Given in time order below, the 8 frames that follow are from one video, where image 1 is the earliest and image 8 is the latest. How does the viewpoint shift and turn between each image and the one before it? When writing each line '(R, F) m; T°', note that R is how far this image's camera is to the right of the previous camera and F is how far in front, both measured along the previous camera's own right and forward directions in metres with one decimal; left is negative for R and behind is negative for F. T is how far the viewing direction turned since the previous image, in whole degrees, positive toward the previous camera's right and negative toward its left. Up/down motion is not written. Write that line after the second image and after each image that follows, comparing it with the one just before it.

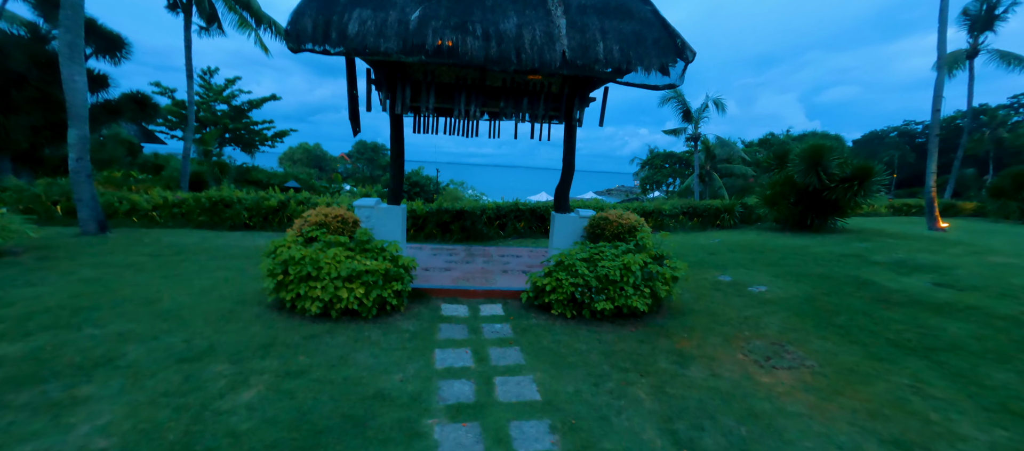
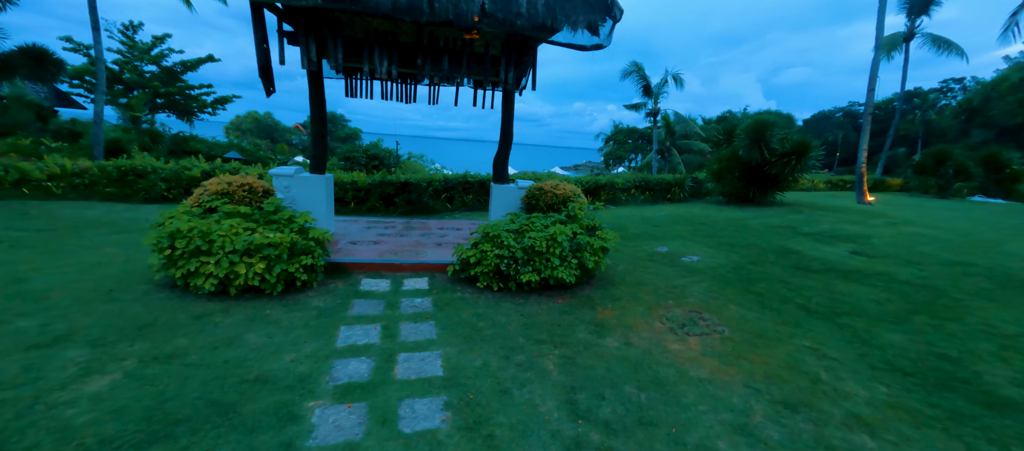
(+0.5, +0.2) m; +5°
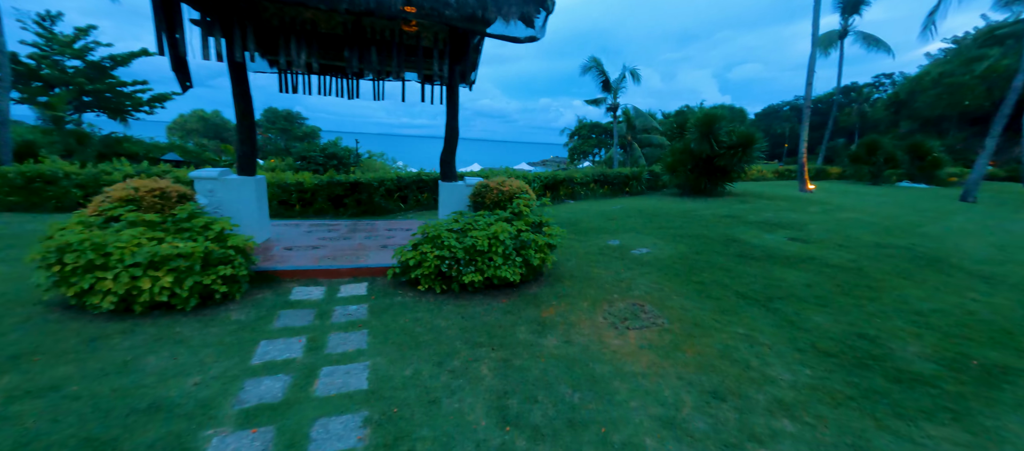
(+0.3, +0.1) m; +4°
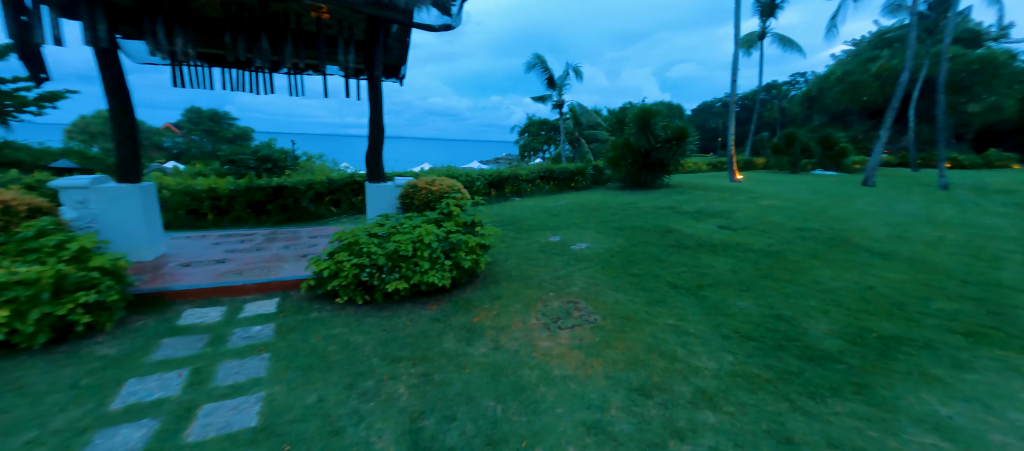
(+0.3, +0.2) m; +7°
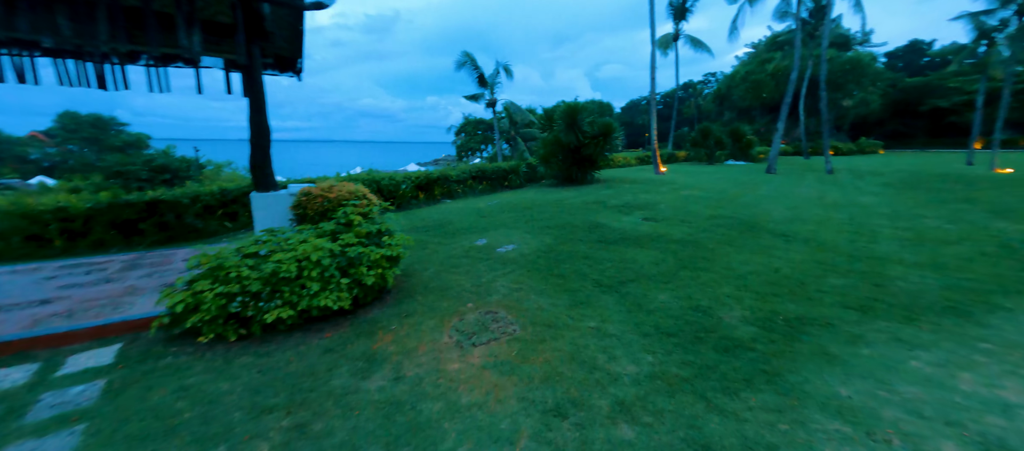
(+0.4, +0.3) m; +9°
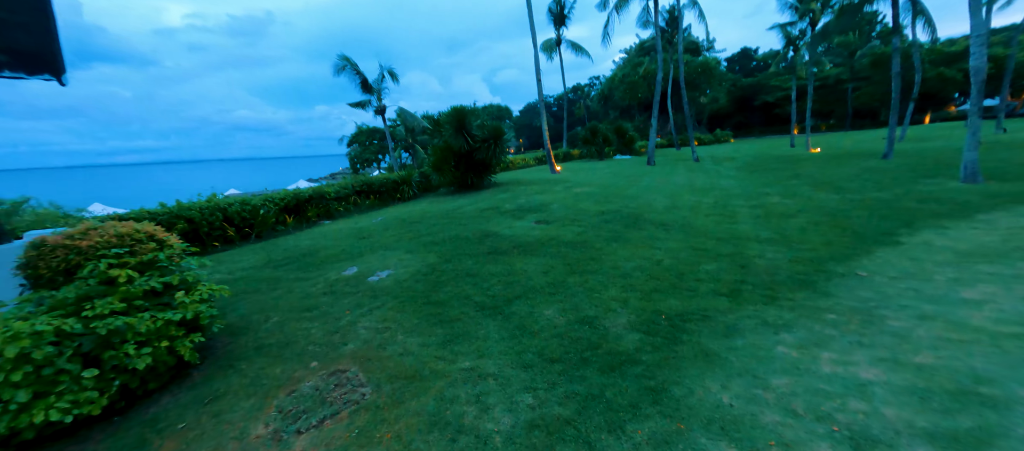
(+0.5, +0.5) m; +13°
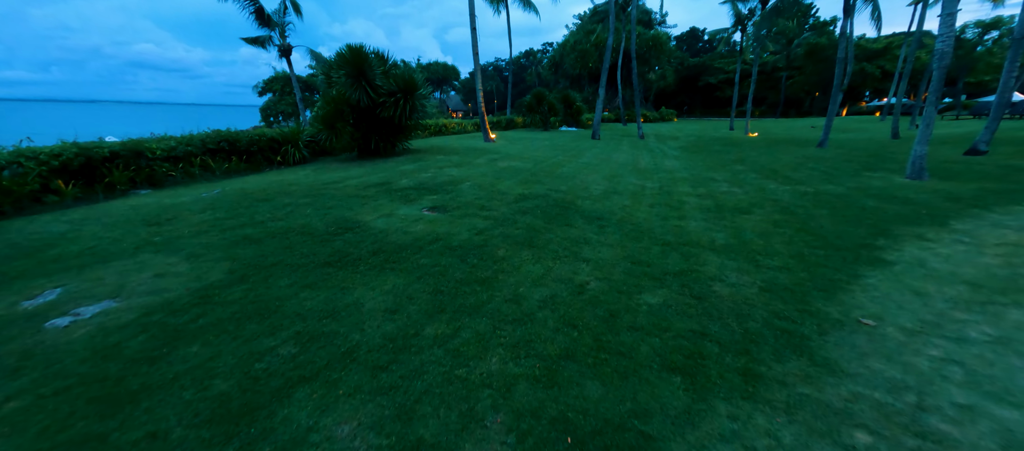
(+0.8, +1.7) m; +8°
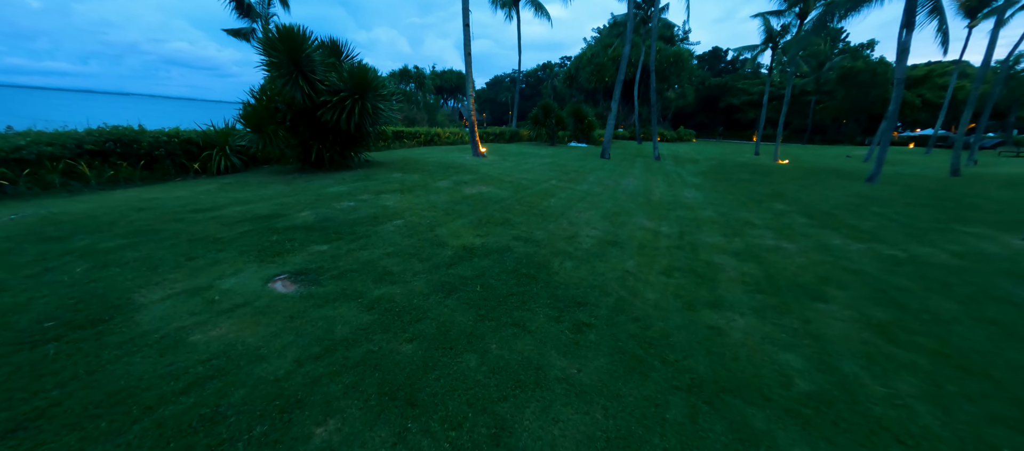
(+0.7, +1.9) m; -2°
